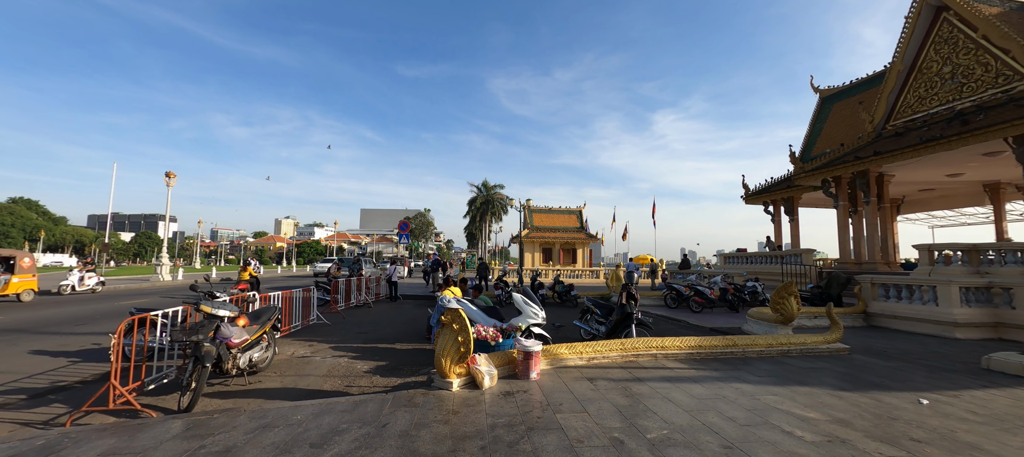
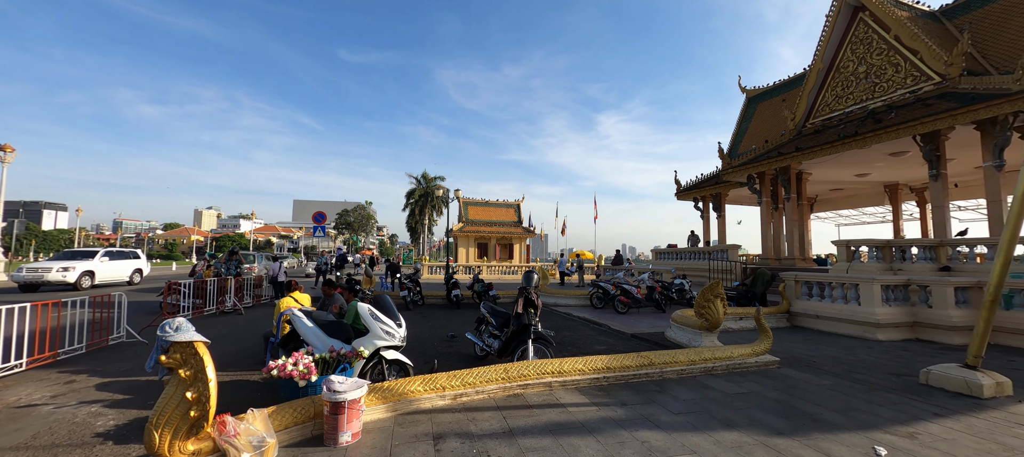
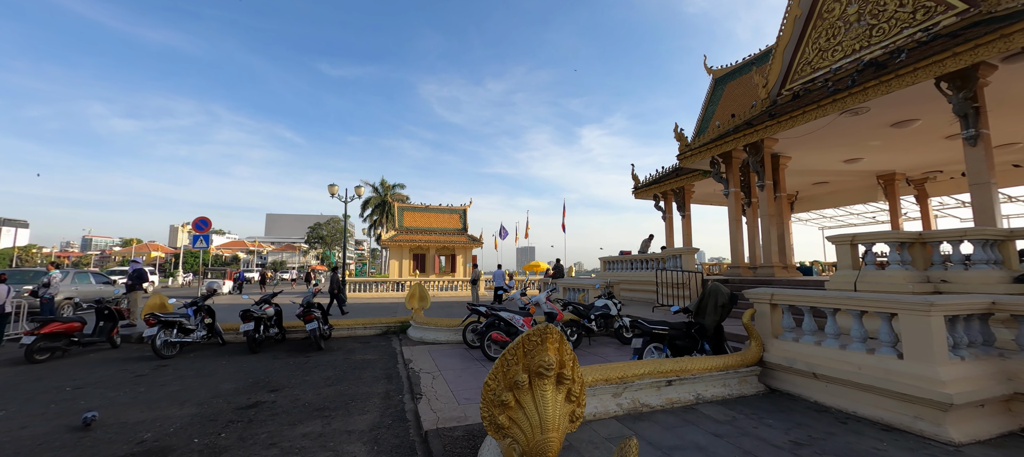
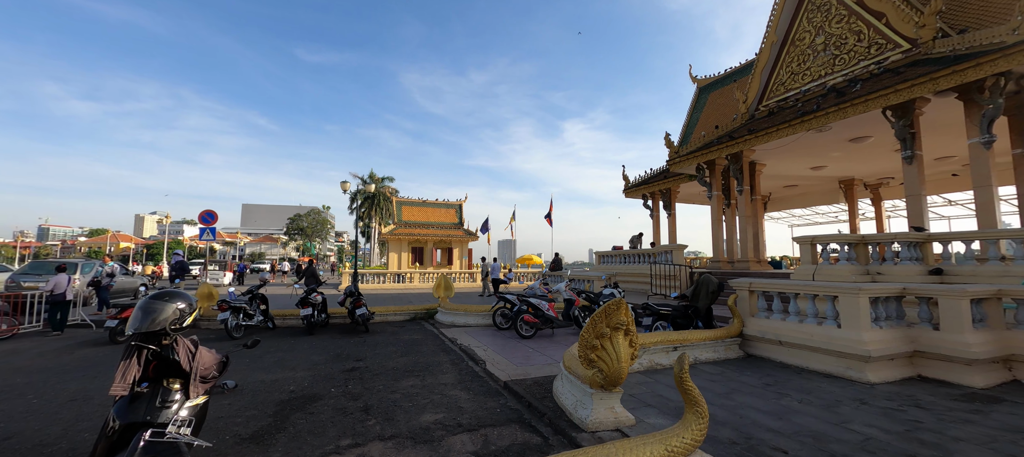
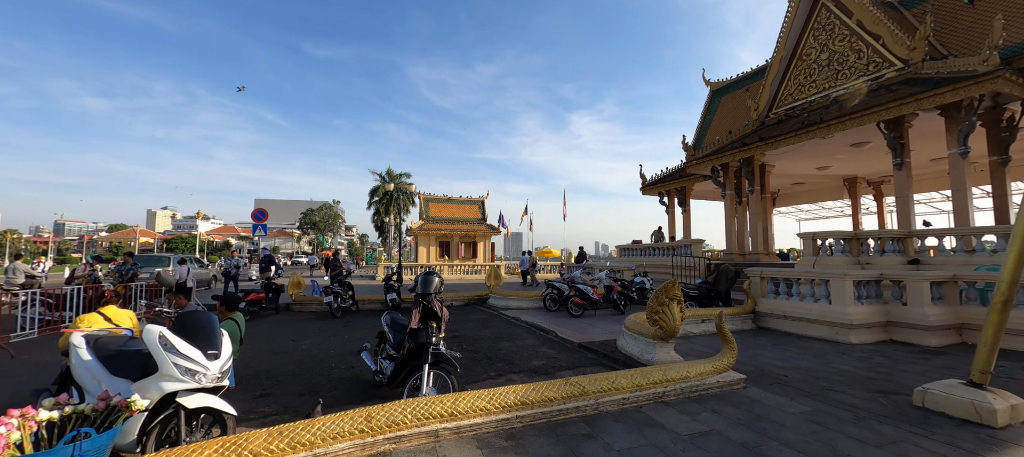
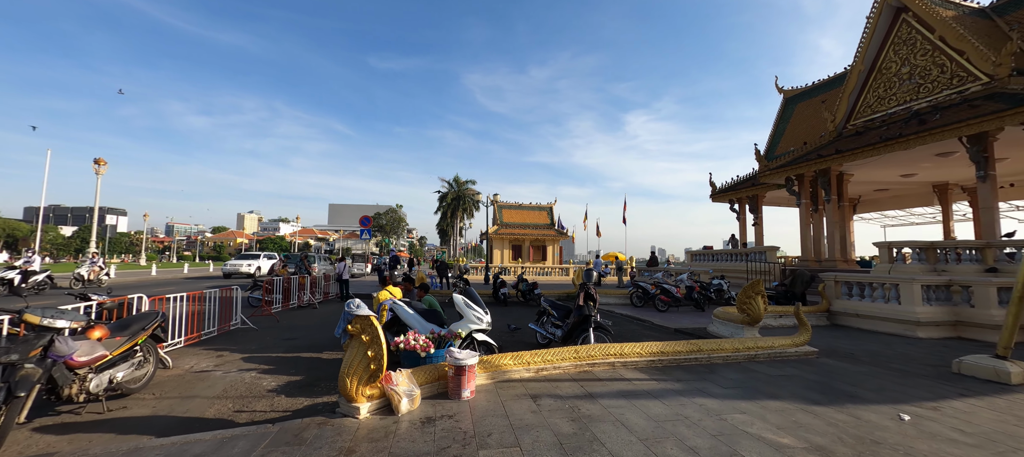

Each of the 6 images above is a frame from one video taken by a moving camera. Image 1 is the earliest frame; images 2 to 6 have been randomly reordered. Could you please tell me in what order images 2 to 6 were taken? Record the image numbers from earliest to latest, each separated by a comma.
6, 2, 5, 4, 3
